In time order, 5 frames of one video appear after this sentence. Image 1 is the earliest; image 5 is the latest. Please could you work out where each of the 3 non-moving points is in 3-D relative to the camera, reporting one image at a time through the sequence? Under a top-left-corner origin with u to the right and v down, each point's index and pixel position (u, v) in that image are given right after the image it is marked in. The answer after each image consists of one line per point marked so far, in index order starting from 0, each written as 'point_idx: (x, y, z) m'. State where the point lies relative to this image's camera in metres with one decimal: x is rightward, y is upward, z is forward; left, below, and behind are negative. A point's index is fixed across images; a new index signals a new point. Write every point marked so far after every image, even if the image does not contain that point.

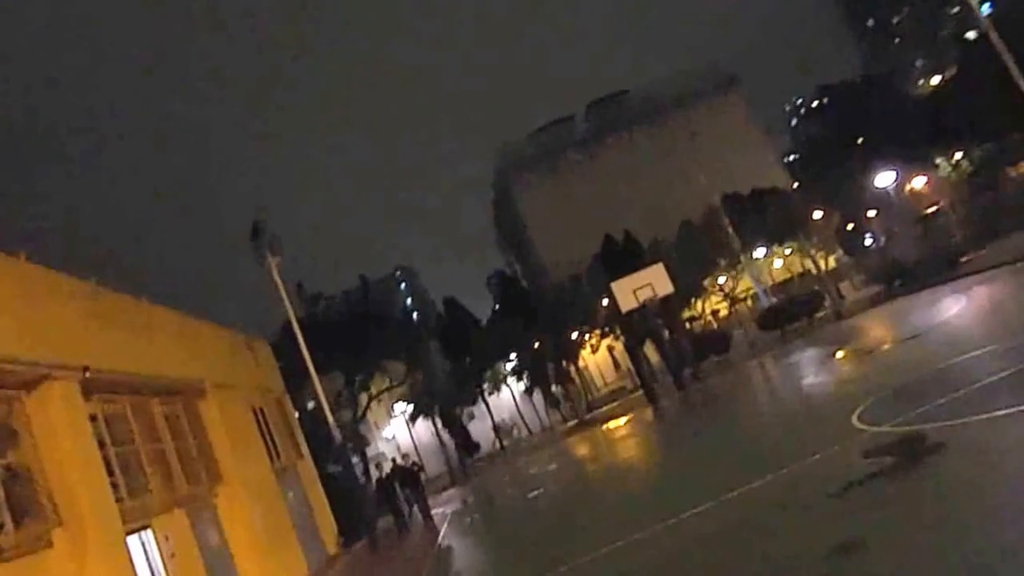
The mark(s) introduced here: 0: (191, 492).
0: (-6.0, -3.7, +13.4) m
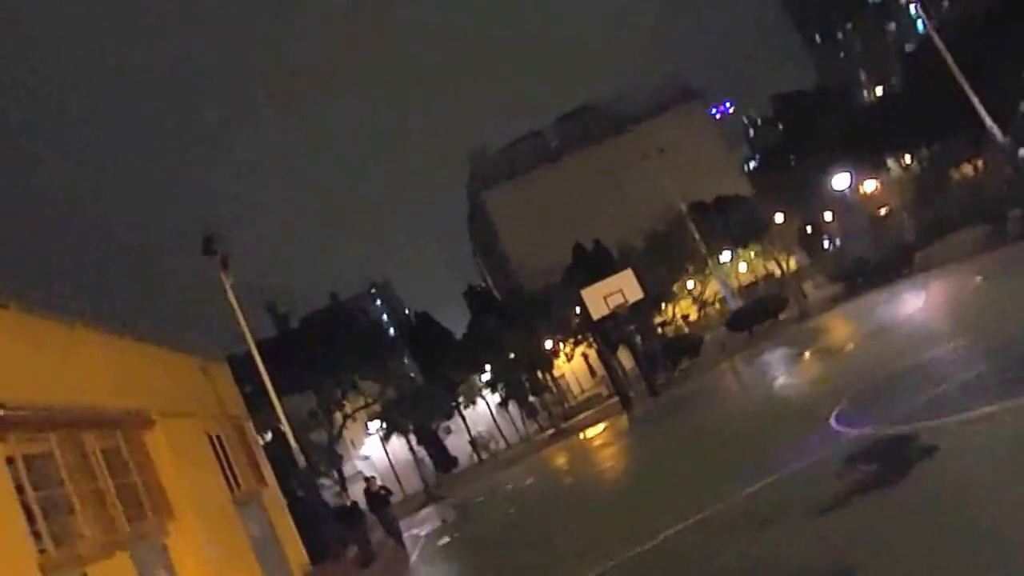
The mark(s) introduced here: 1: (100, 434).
0: (-6.5, -4.2, +12.4) m
1: (-7.5, -2.7, +13.2) m
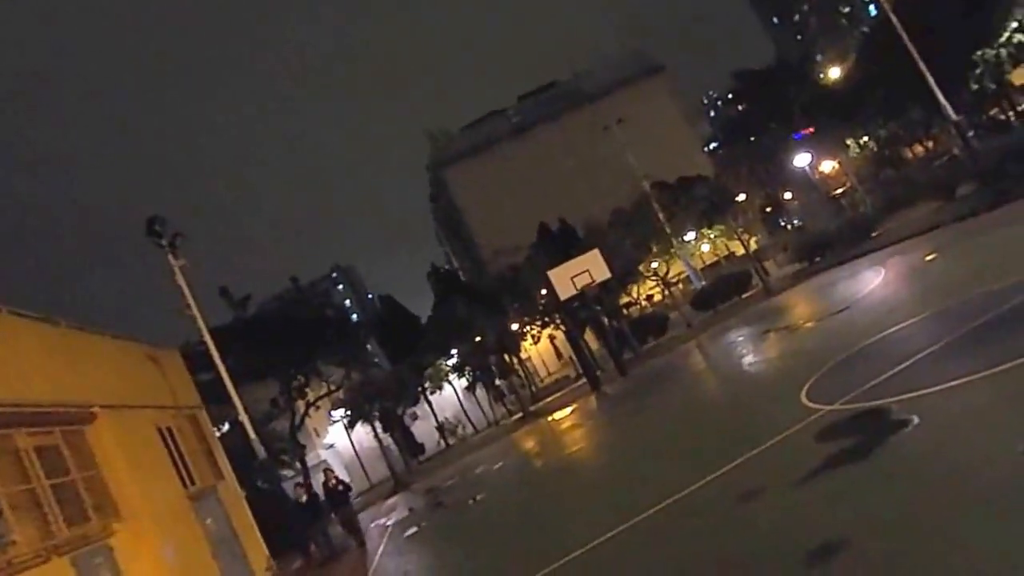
0: (-7.0, -3.9, +11.5) m
1: (-8.0, -2.4, +12.2) m
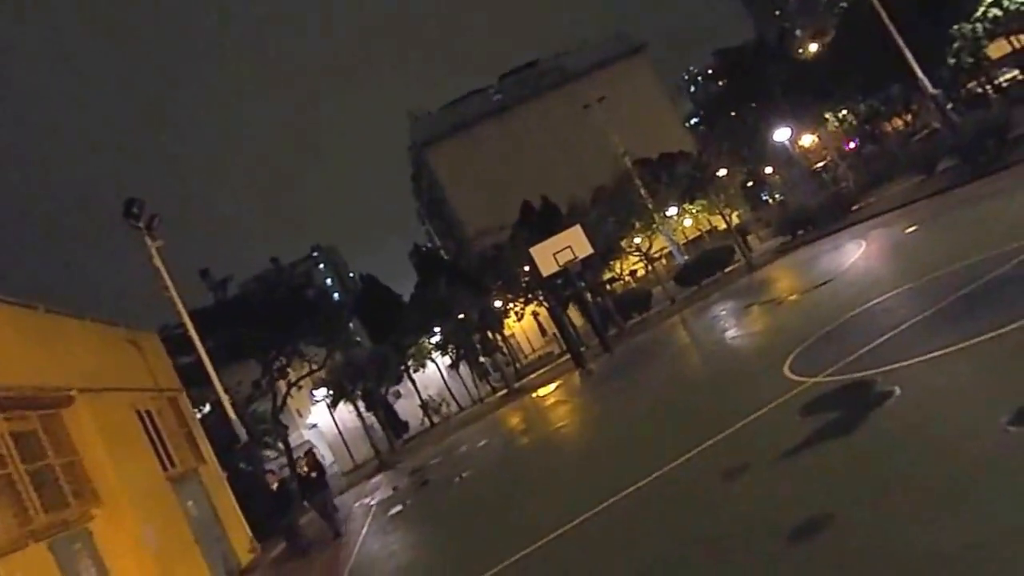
0: (-7.2, -3.6, +11.3) m
1: (-8.3, -2.1, +11.9) m
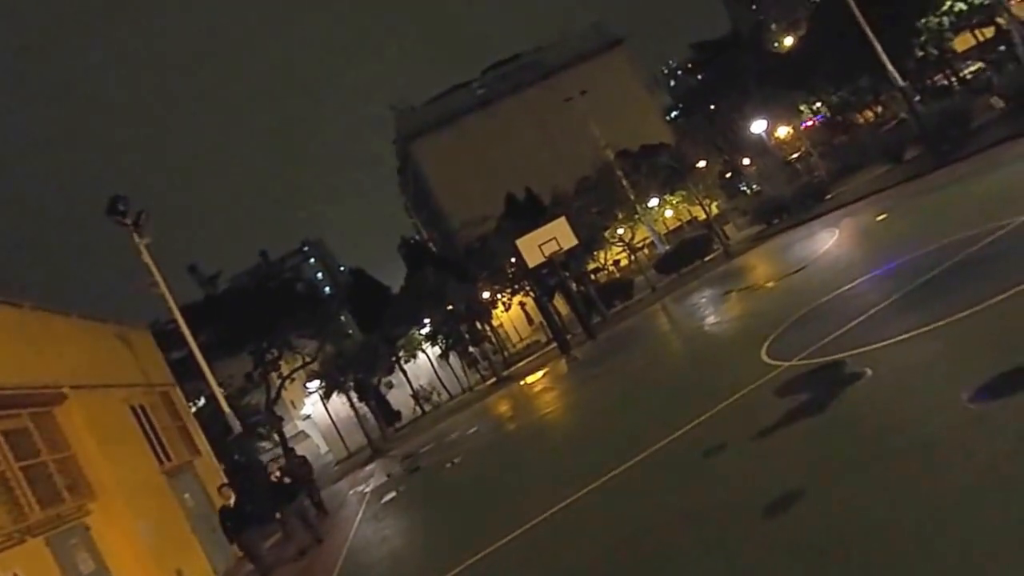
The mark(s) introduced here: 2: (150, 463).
0: (-7.5, -3.6, +11.7) m
1: (-8.6, -2.2, +12.3) m
2: (-8.7, -4.1, +17.1) m
